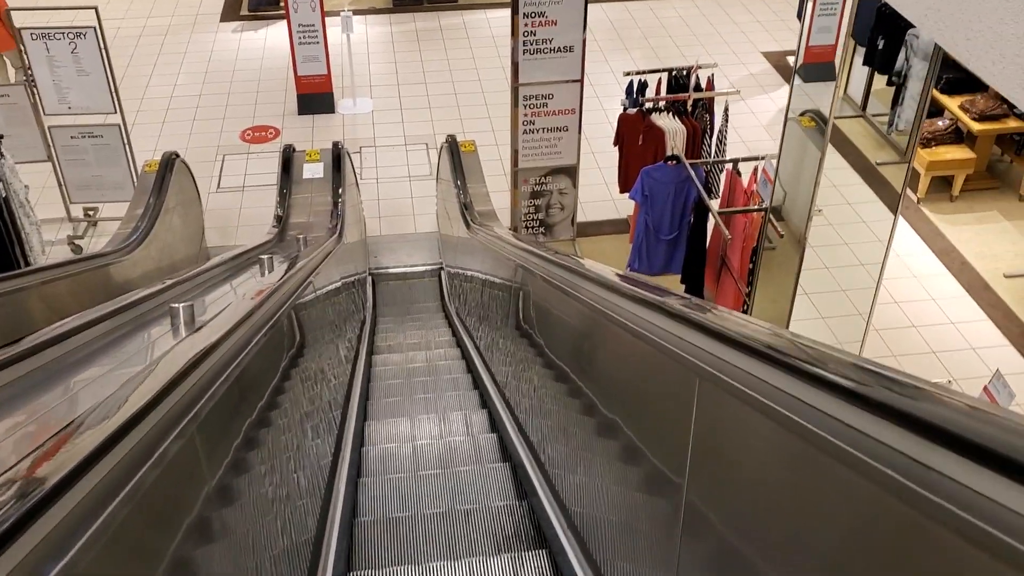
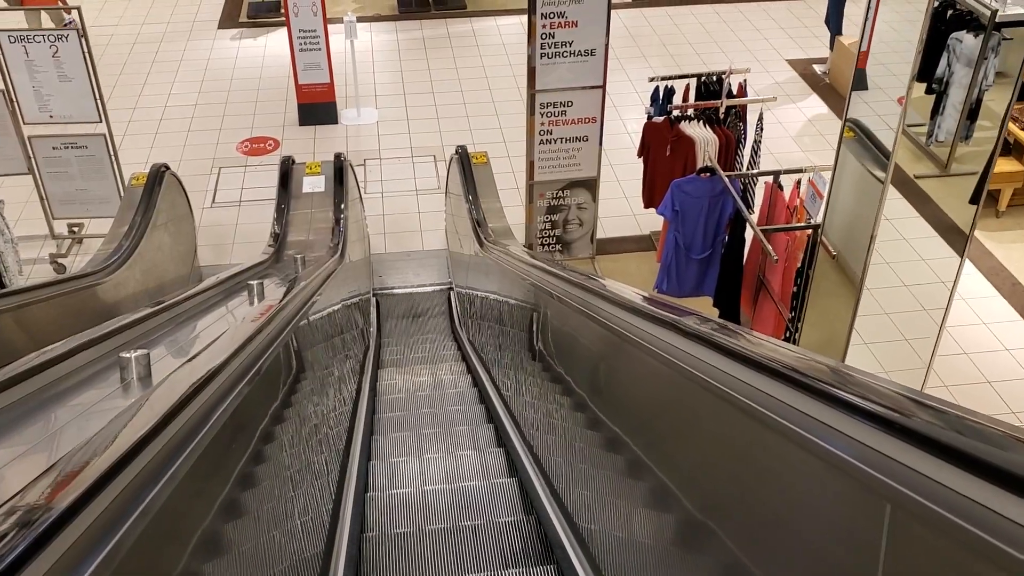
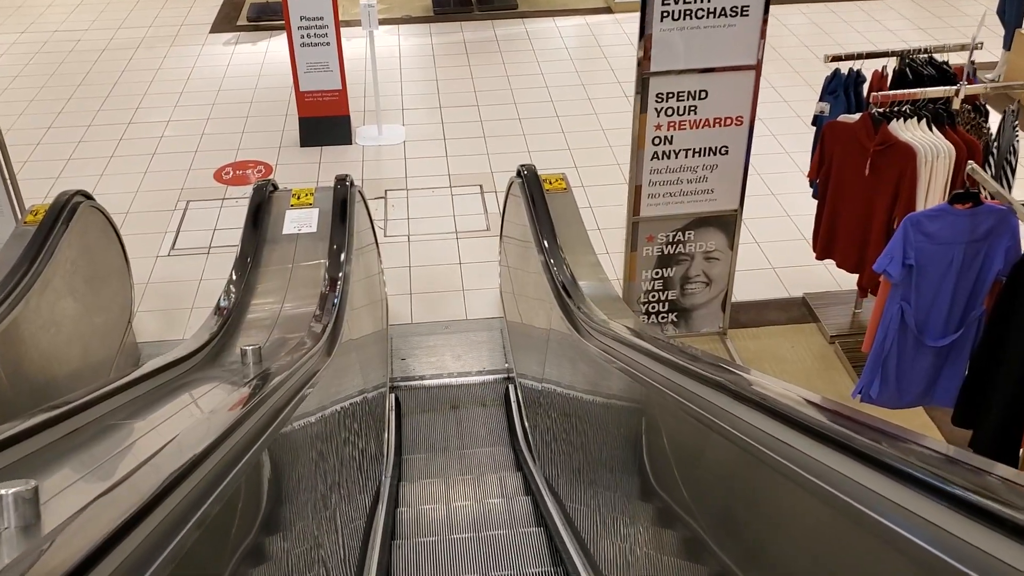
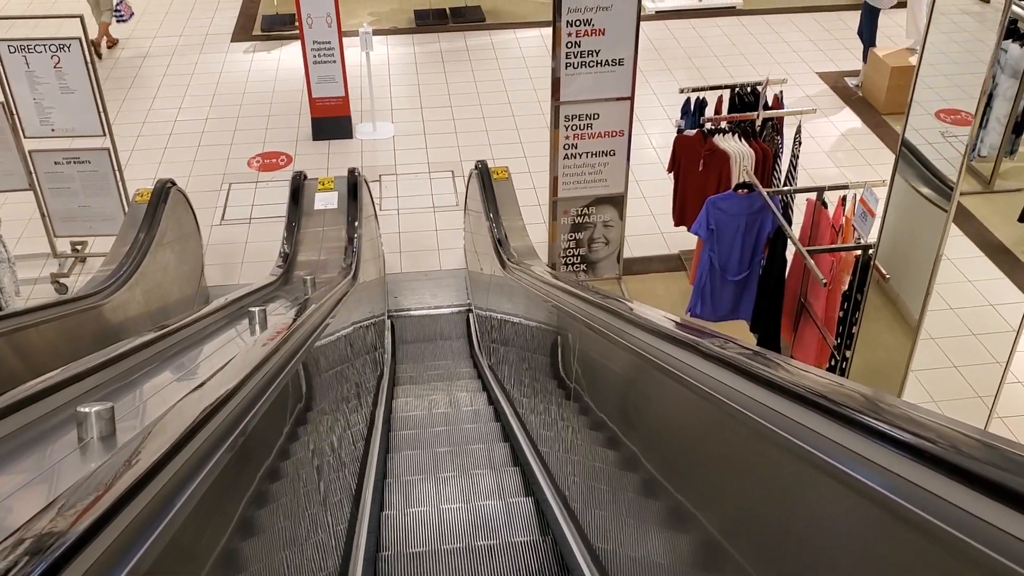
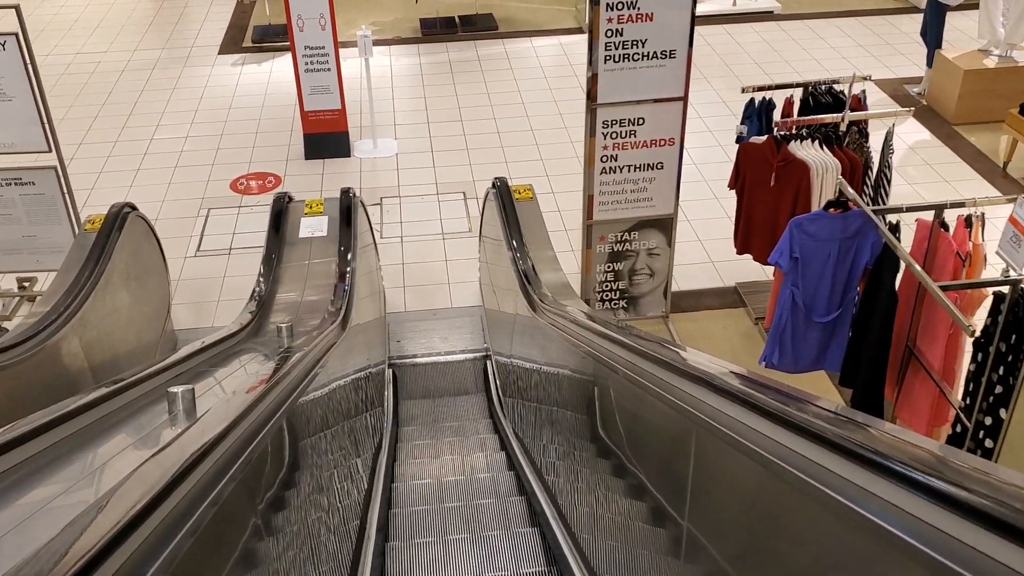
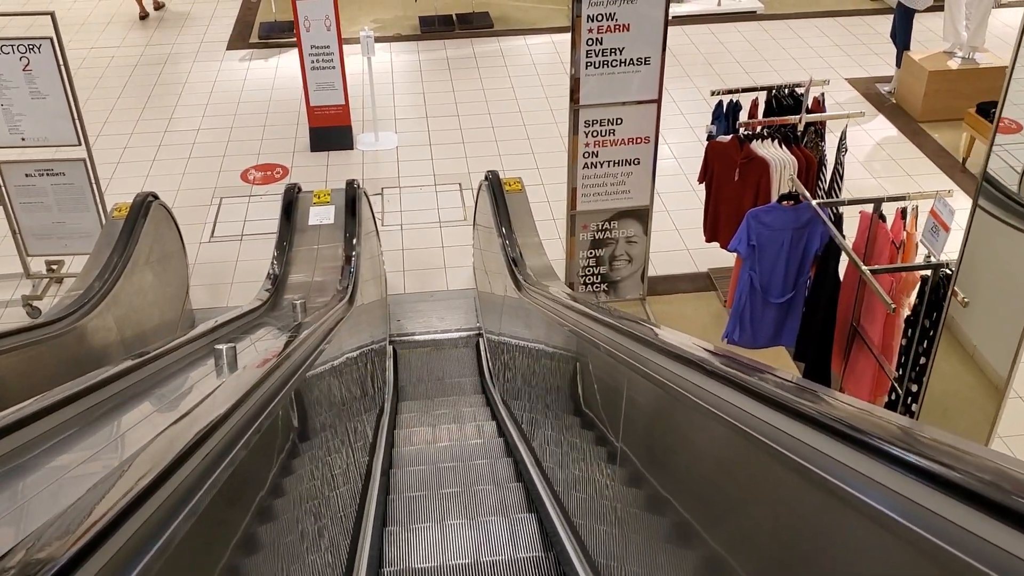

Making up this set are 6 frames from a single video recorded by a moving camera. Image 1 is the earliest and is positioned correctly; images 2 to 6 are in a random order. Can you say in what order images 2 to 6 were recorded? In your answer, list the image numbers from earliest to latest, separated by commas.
2, 4, 6, 5, 3
